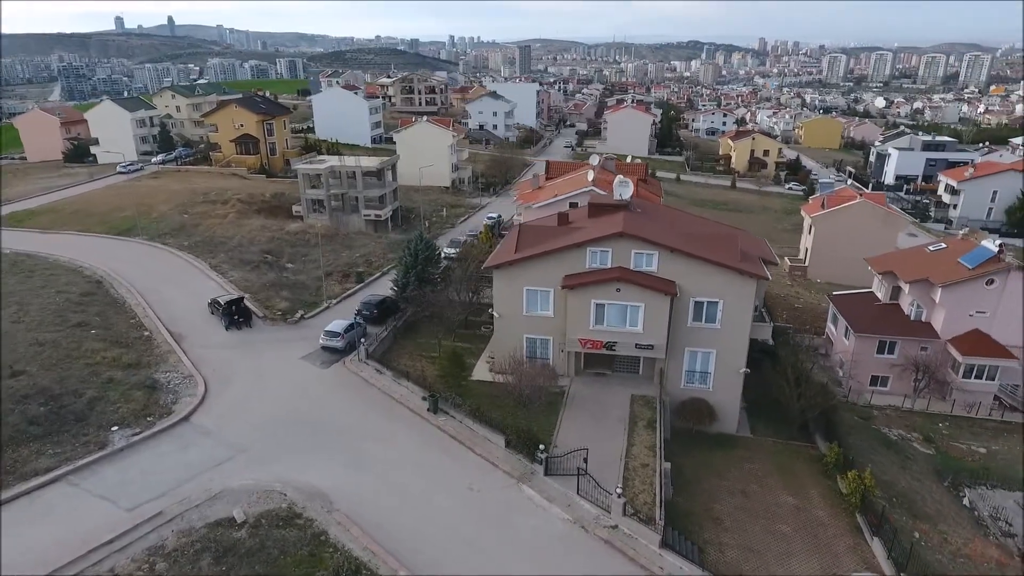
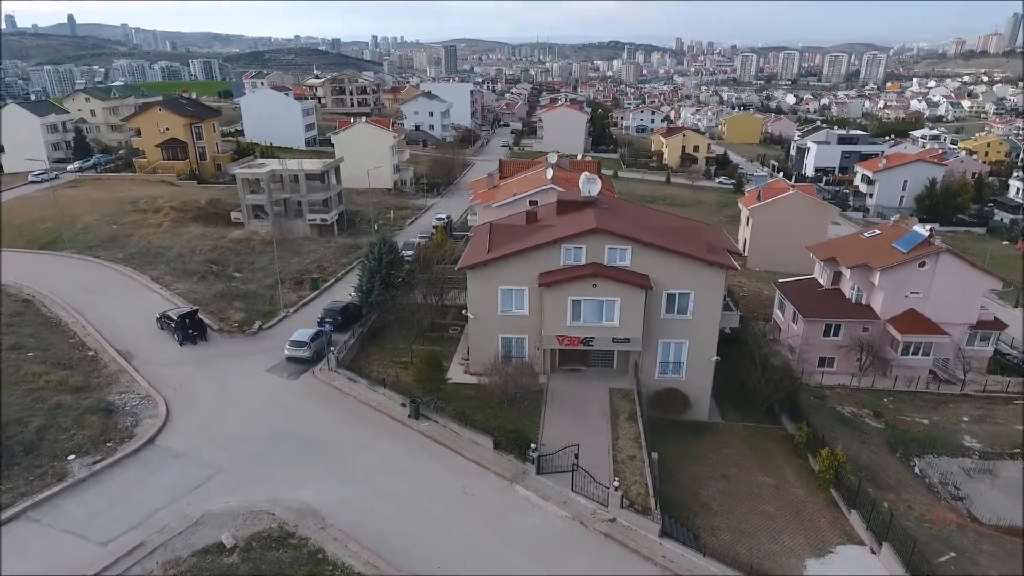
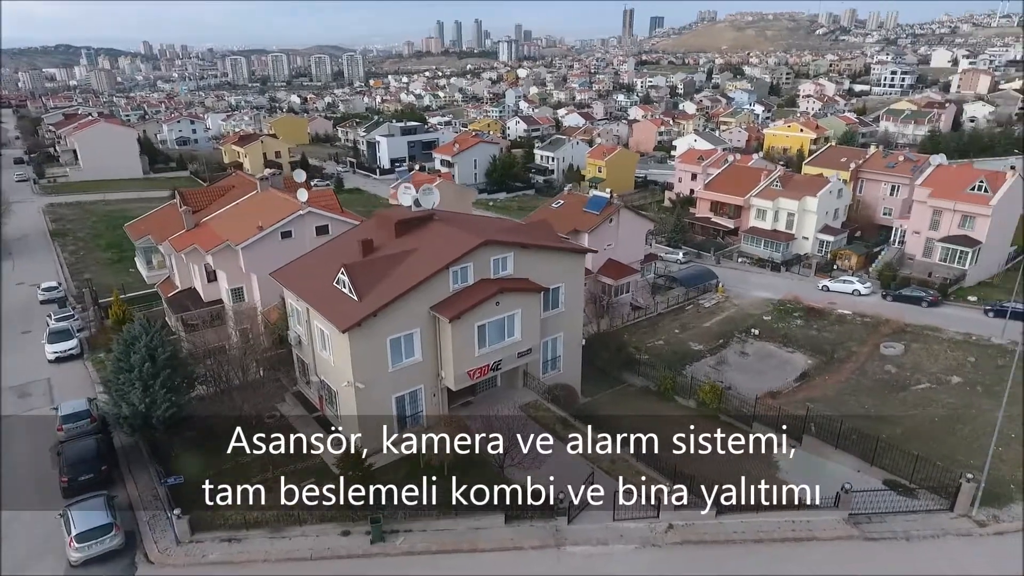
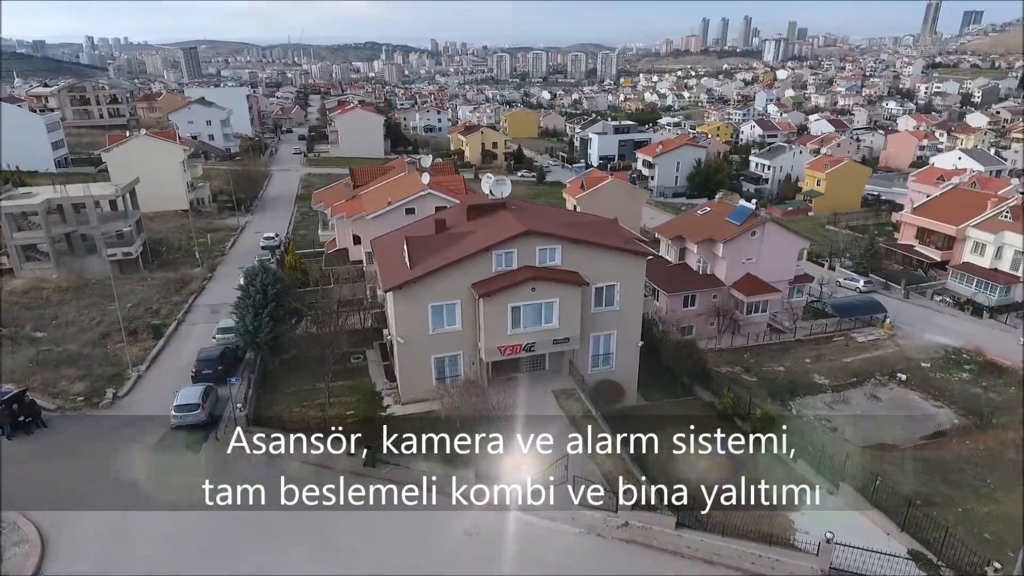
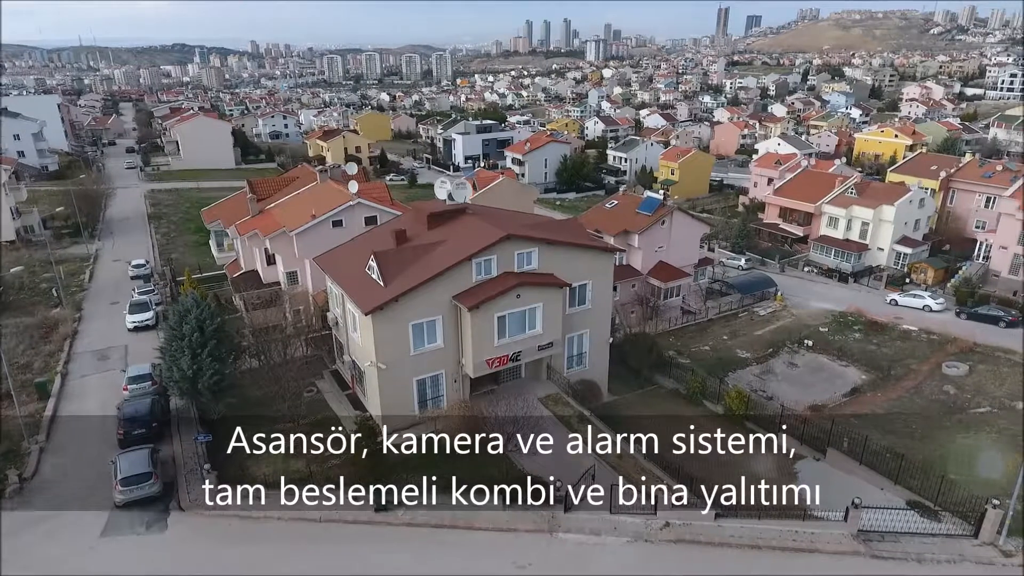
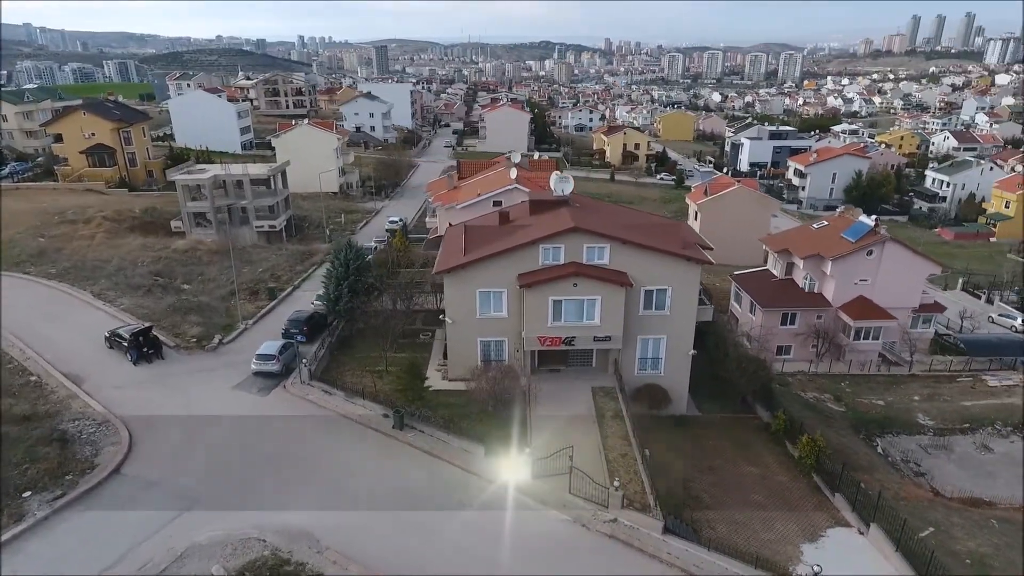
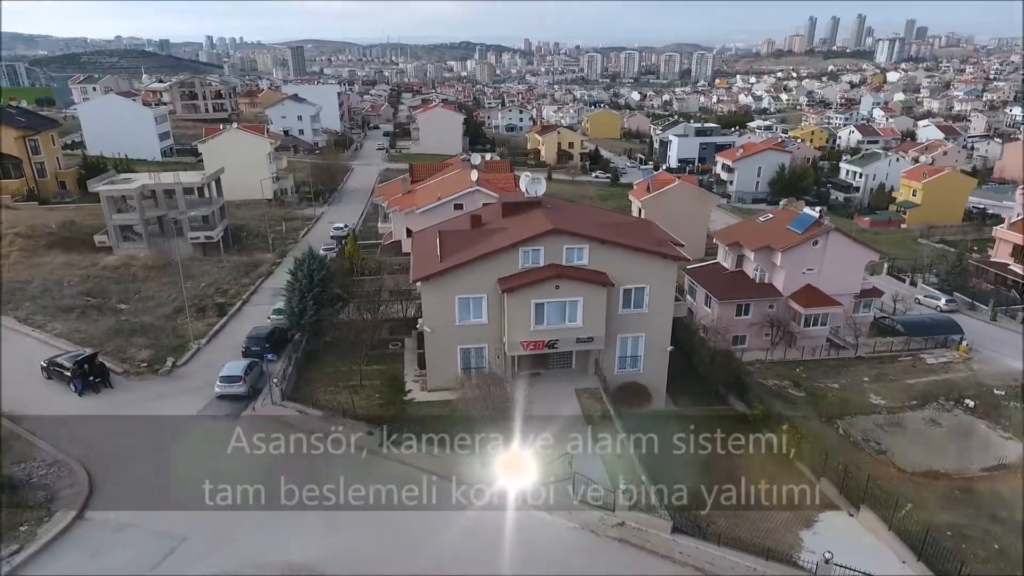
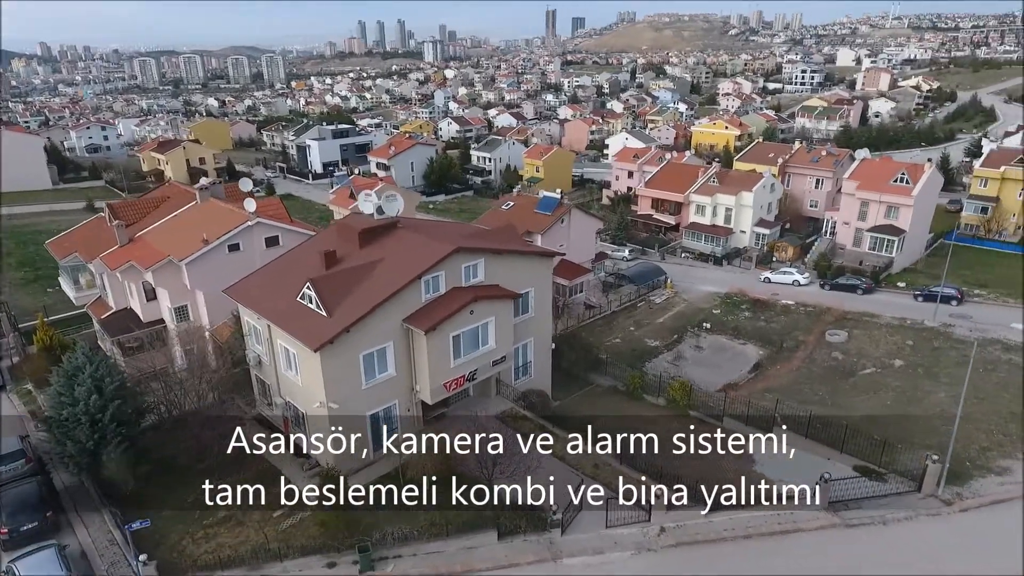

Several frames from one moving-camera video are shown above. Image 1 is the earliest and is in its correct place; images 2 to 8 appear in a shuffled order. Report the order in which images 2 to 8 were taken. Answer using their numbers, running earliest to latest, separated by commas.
2, 6, 7, 4, 5, 3, 8
